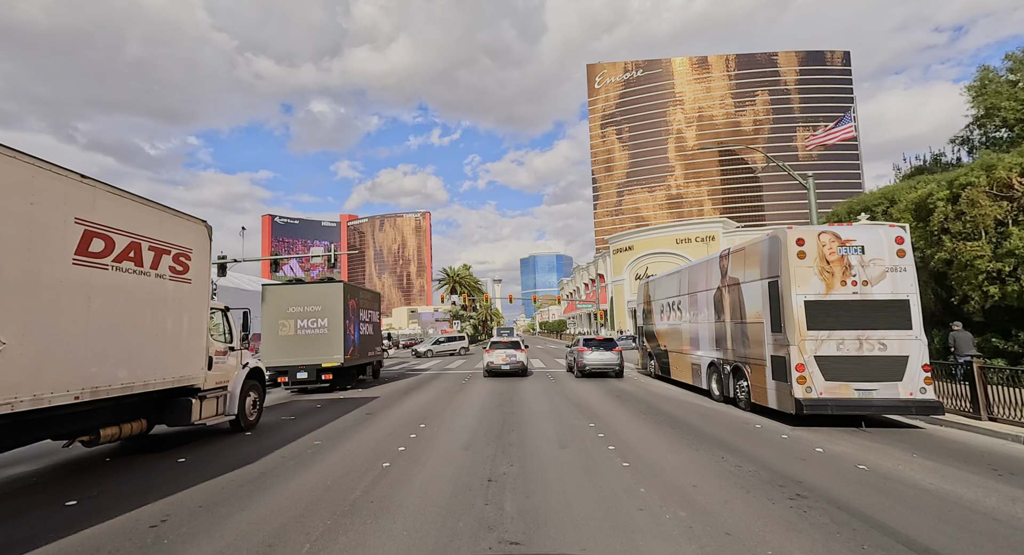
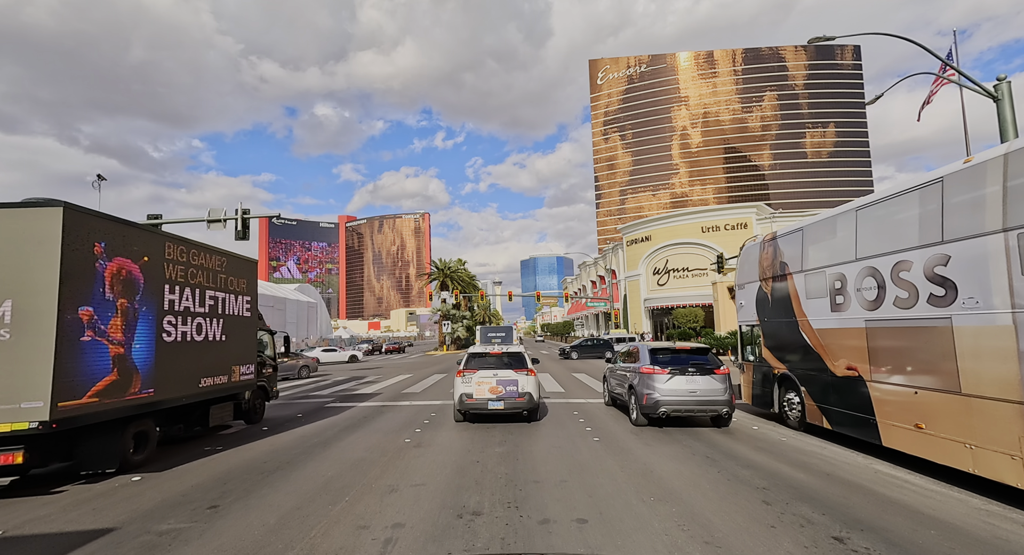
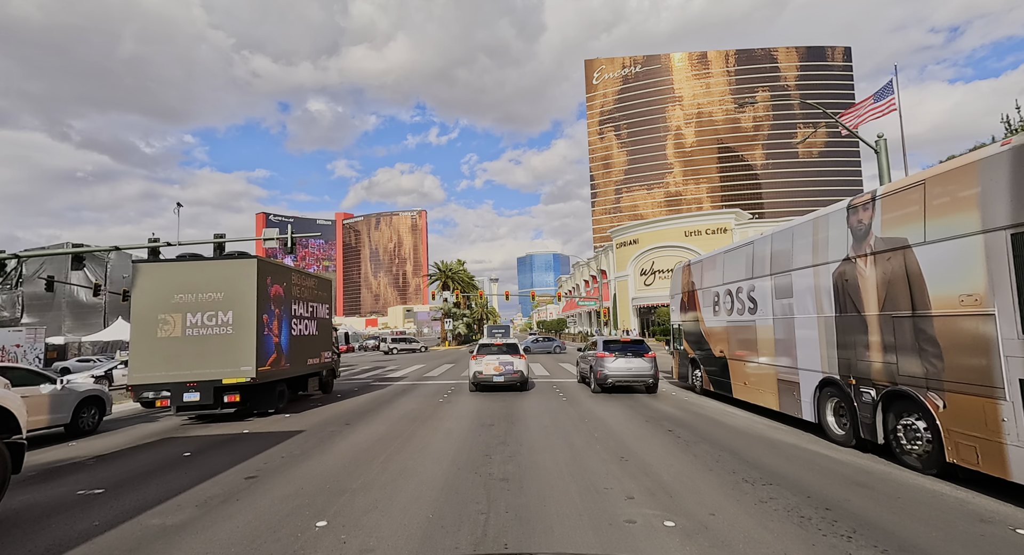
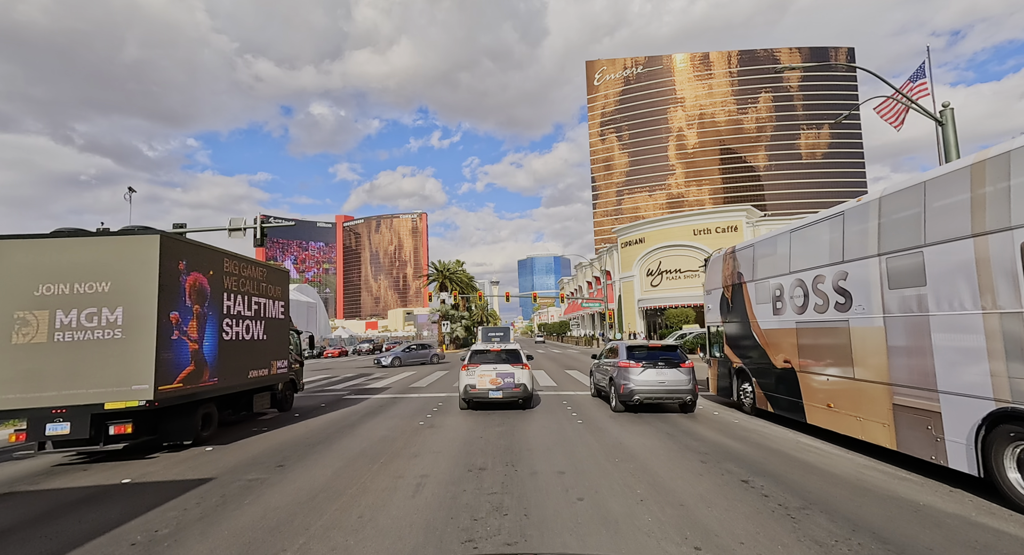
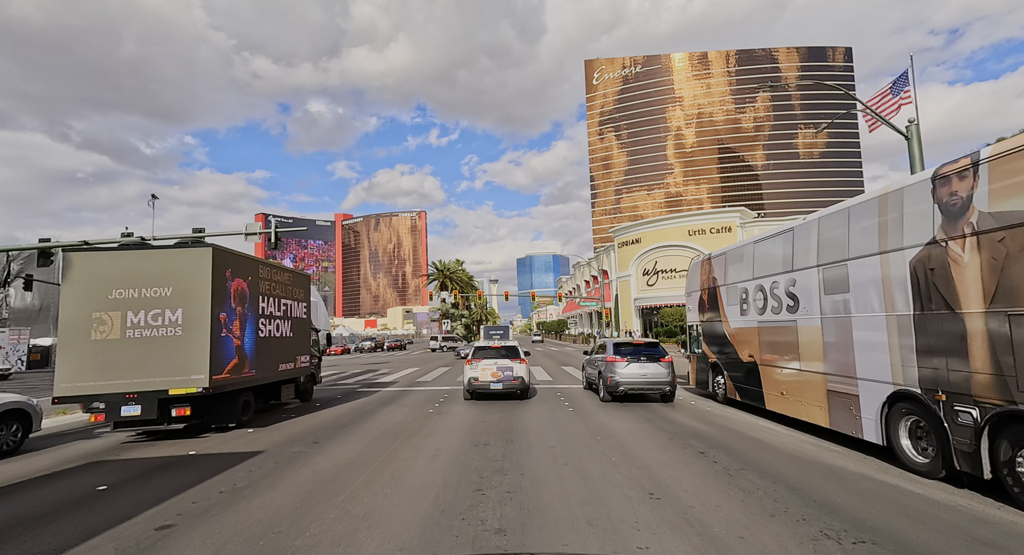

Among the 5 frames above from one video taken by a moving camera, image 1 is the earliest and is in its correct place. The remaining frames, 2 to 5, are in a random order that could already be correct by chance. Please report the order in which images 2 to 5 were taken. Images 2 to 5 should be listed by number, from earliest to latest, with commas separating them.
3, 5, 4, 2
